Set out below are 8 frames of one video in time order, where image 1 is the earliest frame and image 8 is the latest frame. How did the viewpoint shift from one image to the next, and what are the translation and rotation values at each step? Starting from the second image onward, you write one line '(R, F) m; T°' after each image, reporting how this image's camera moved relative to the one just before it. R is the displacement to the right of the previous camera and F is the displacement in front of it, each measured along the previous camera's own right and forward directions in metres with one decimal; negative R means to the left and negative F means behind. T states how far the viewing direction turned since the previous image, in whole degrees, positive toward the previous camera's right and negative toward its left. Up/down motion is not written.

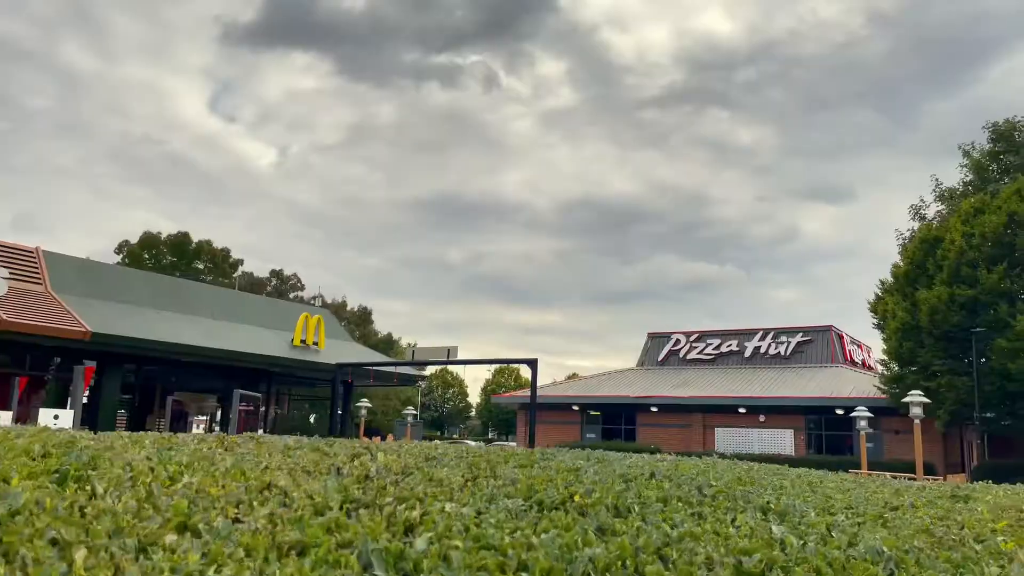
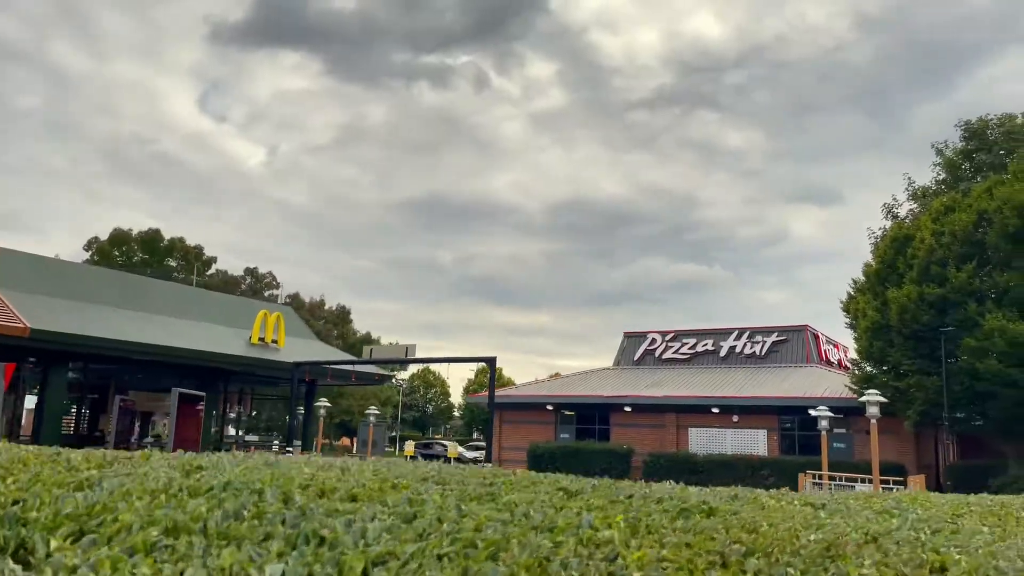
(+0.8, +0.4) m; +1°
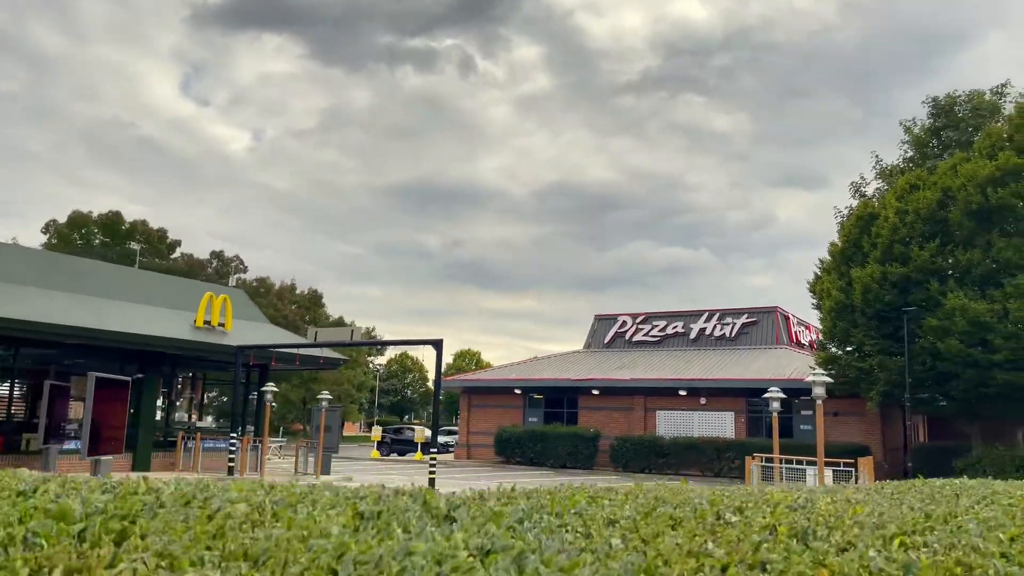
(+1.0, +0.6) m; +1°
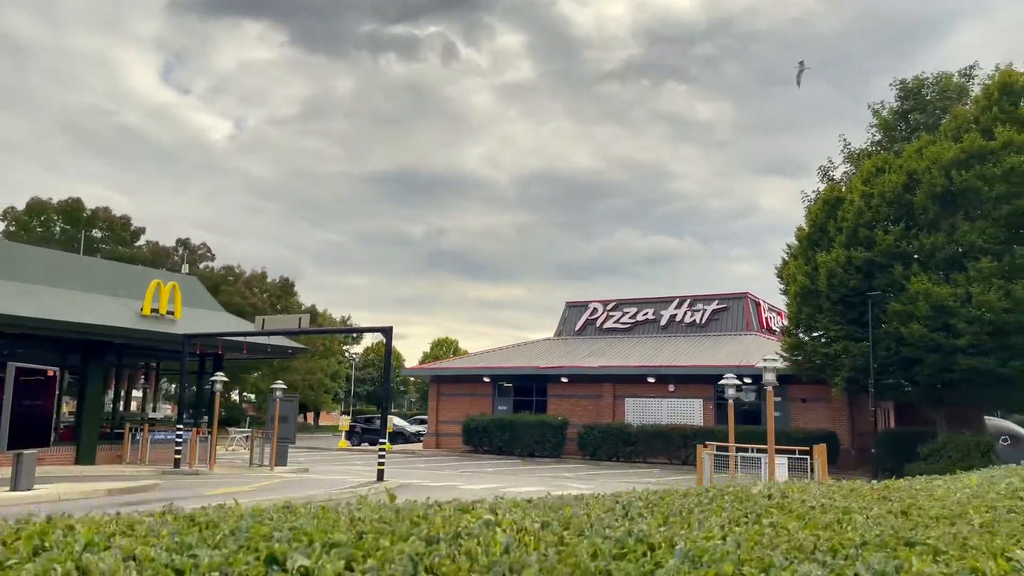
(+0.8, +0.6) m; +1°
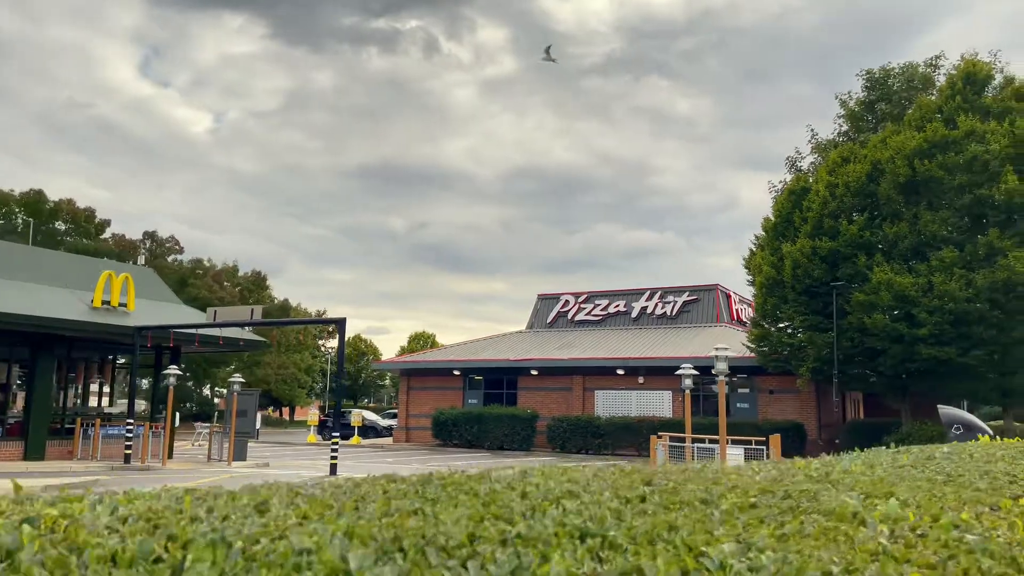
(+0.6, +0.3) m; +1°
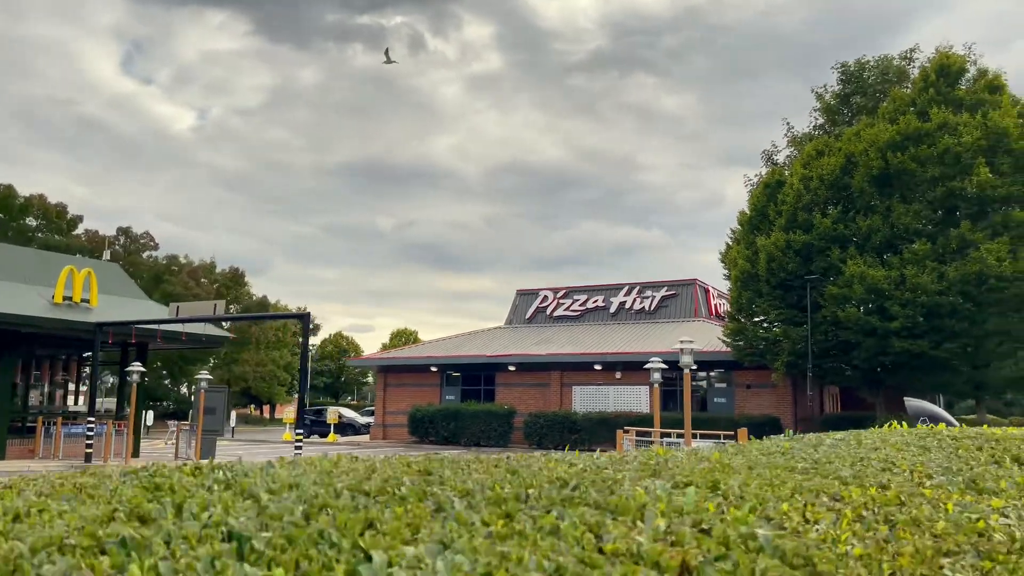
(+0.4, +0.3) m; +1°
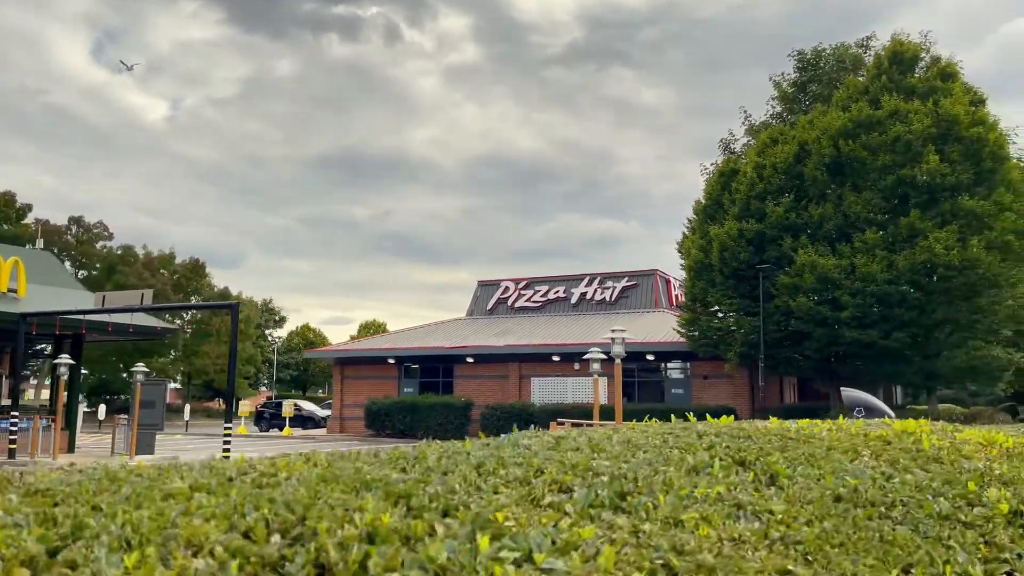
(+0.9, +0.5) m; +2°
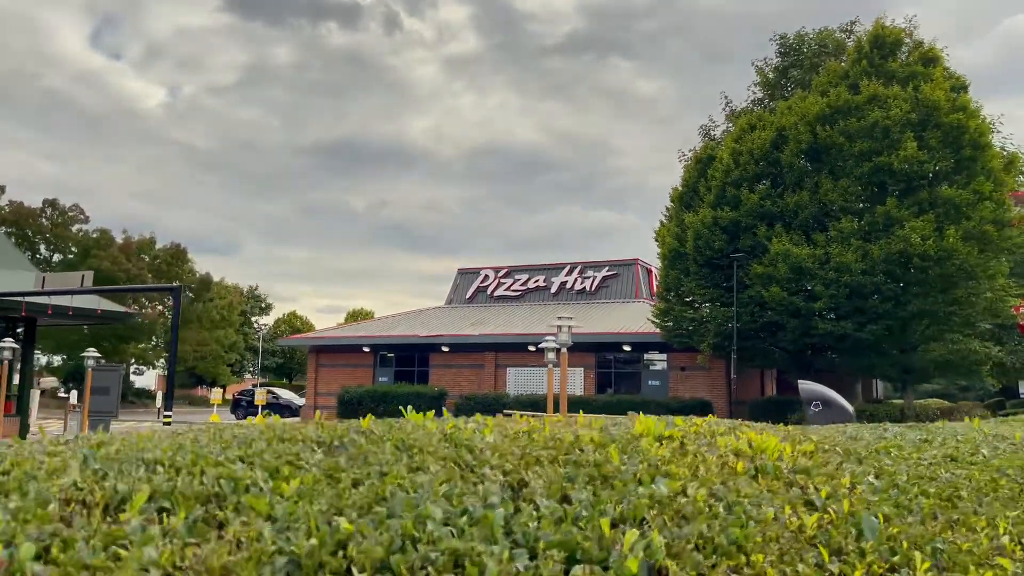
(+0.9, +0.7) m; 0°
